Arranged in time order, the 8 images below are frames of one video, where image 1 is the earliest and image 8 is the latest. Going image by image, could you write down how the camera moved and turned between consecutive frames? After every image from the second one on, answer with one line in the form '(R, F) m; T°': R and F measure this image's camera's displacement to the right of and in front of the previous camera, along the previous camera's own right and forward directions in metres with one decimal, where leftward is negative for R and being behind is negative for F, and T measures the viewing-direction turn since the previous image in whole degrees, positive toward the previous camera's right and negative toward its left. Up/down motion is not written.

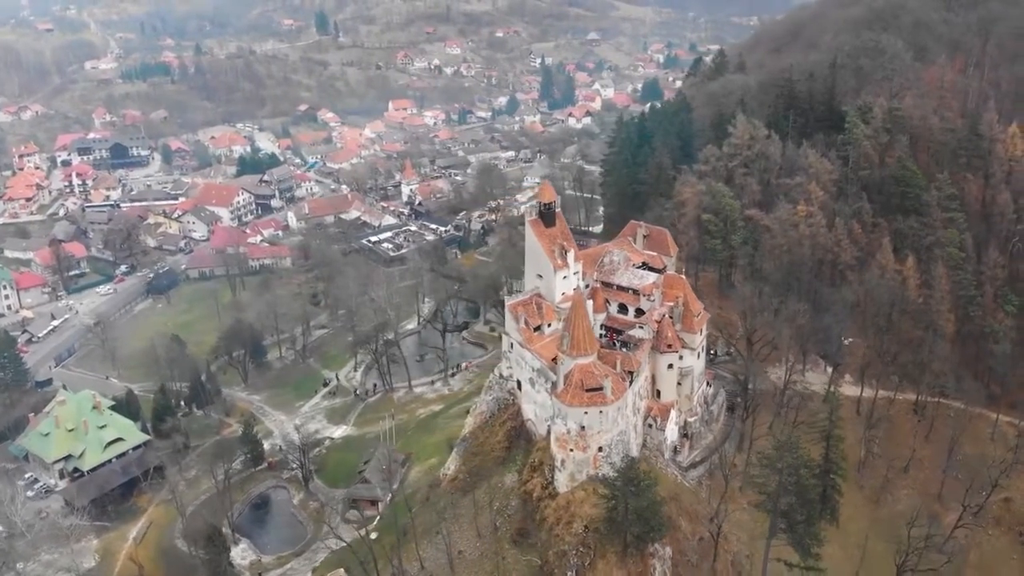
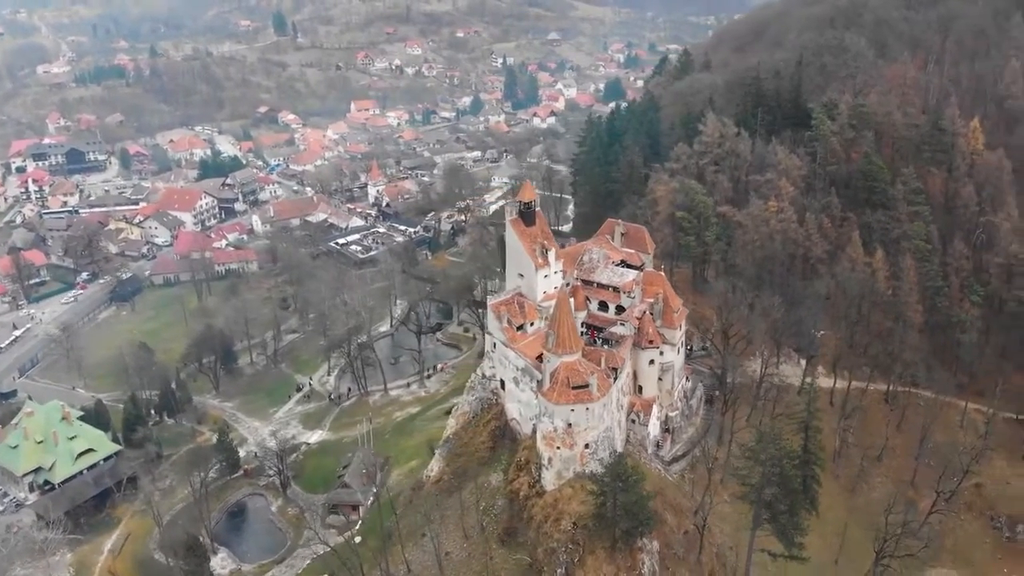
(-0.9, +0.1) m; +3°
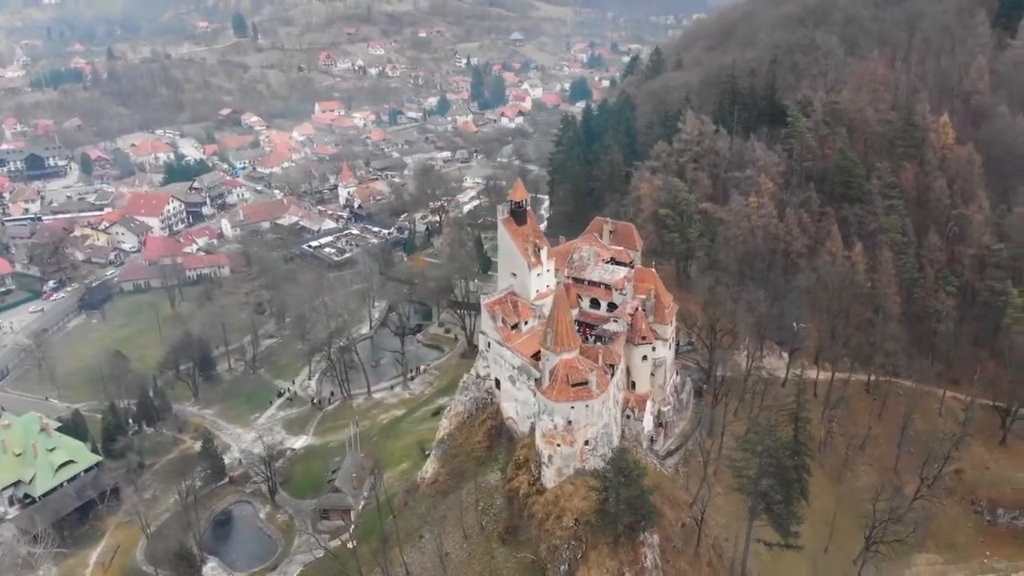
(-1.4, 0.0) m; +2°
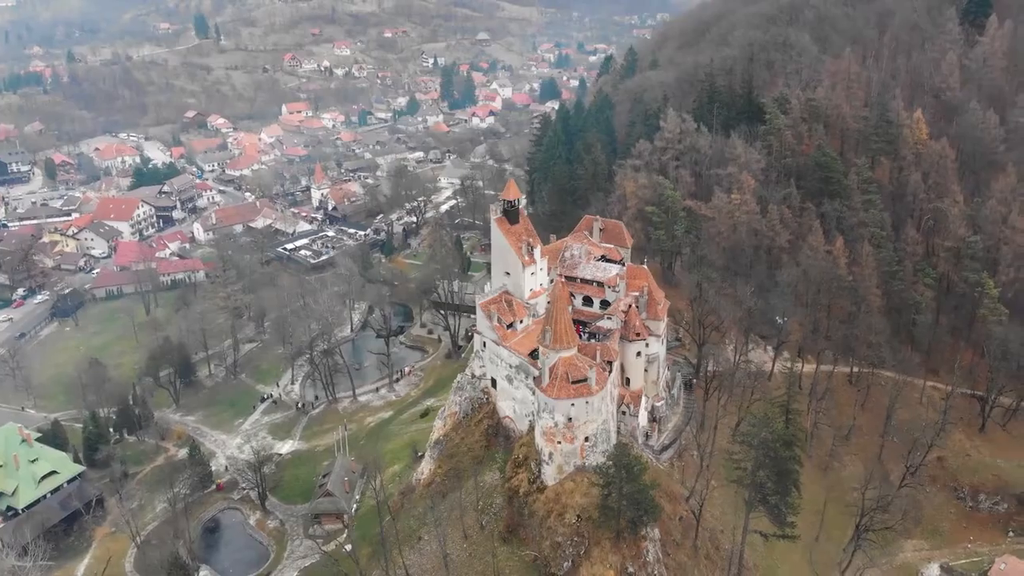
(-1.3, 0.0) m; +2°
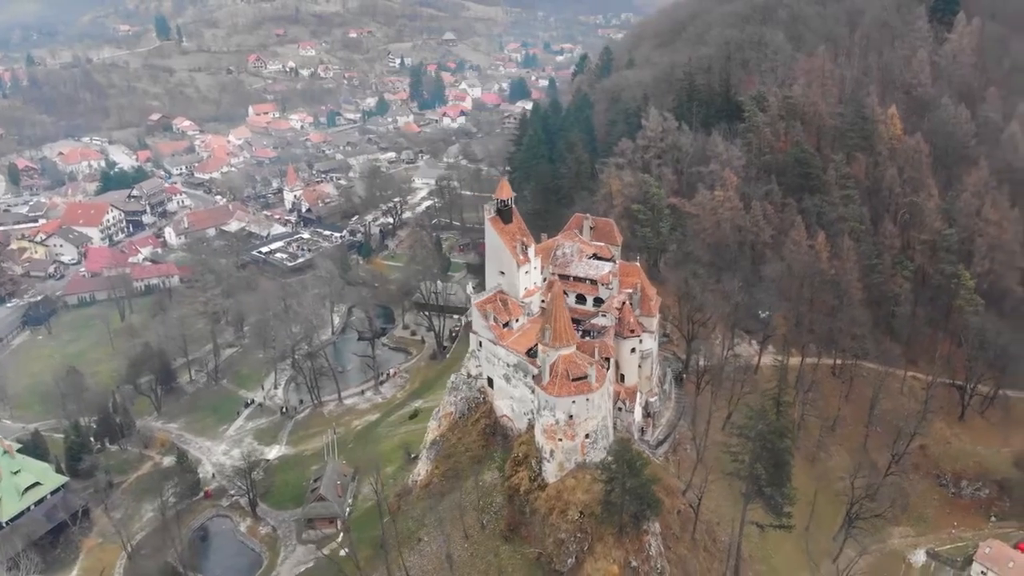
(-1.4, -0.1) m; +2°
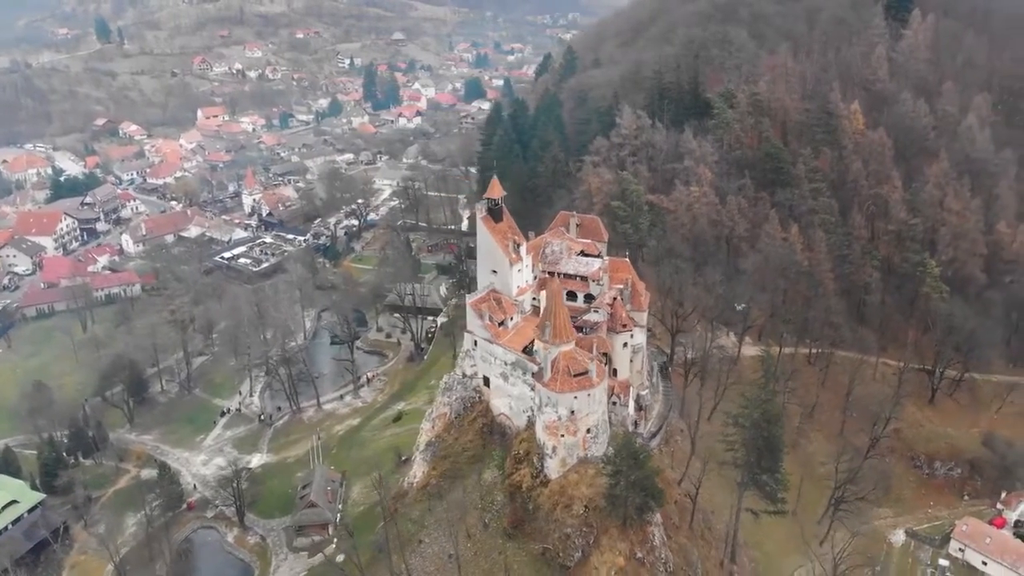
(-2.1, -0.1) m; +3°
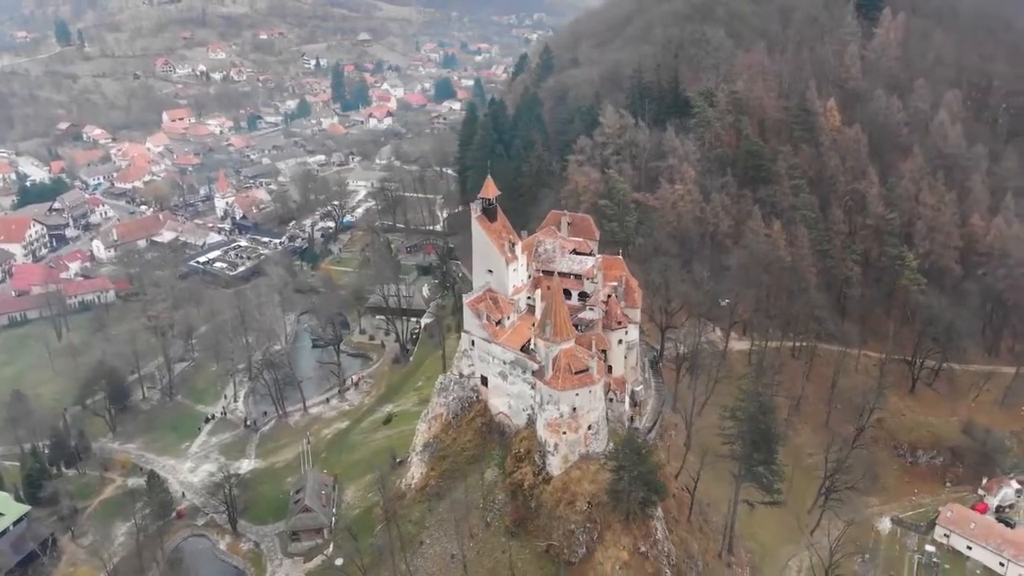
(-1.4, -0.1) m; +2°
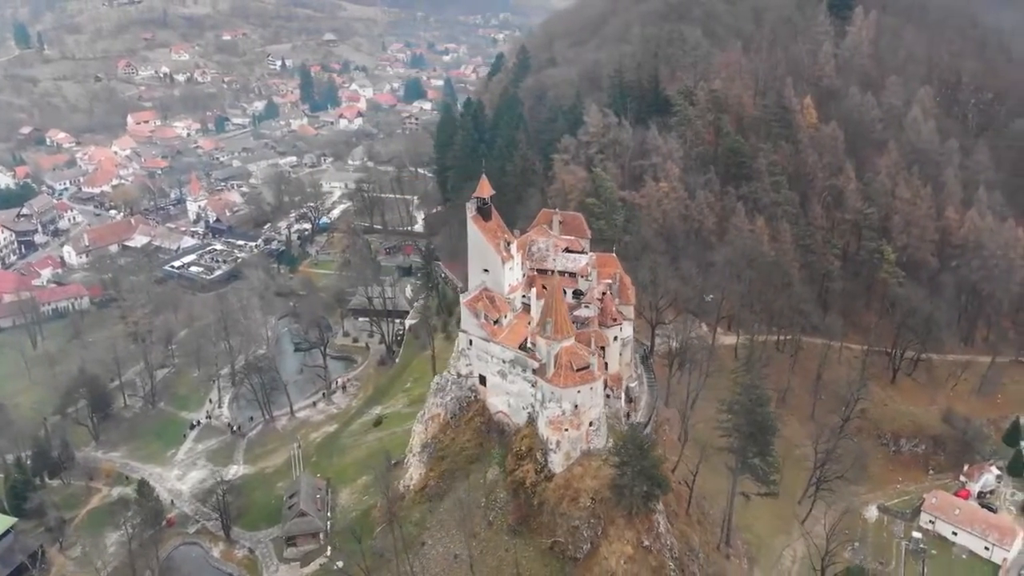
(-1.4, -0.2) m; +2°
